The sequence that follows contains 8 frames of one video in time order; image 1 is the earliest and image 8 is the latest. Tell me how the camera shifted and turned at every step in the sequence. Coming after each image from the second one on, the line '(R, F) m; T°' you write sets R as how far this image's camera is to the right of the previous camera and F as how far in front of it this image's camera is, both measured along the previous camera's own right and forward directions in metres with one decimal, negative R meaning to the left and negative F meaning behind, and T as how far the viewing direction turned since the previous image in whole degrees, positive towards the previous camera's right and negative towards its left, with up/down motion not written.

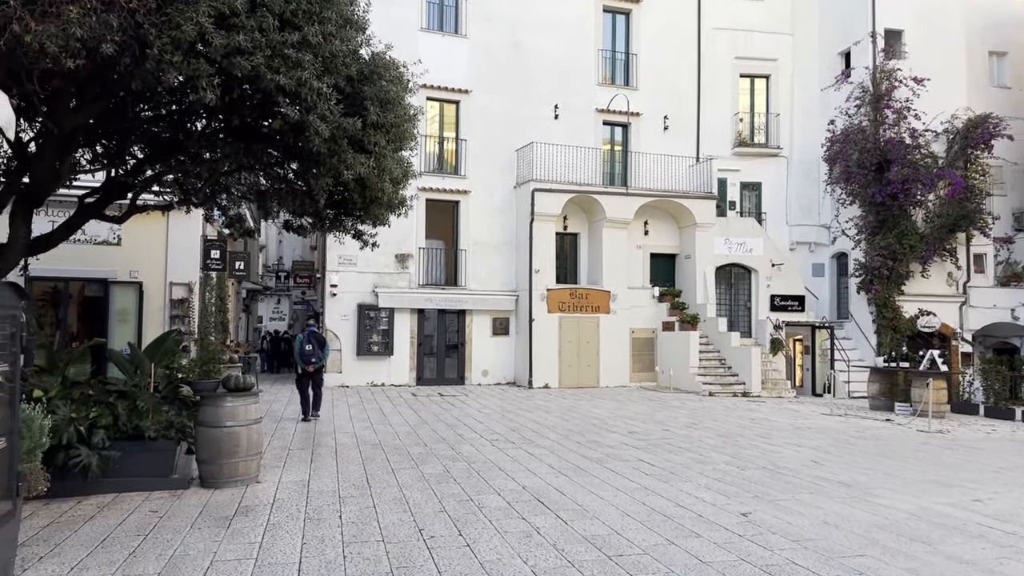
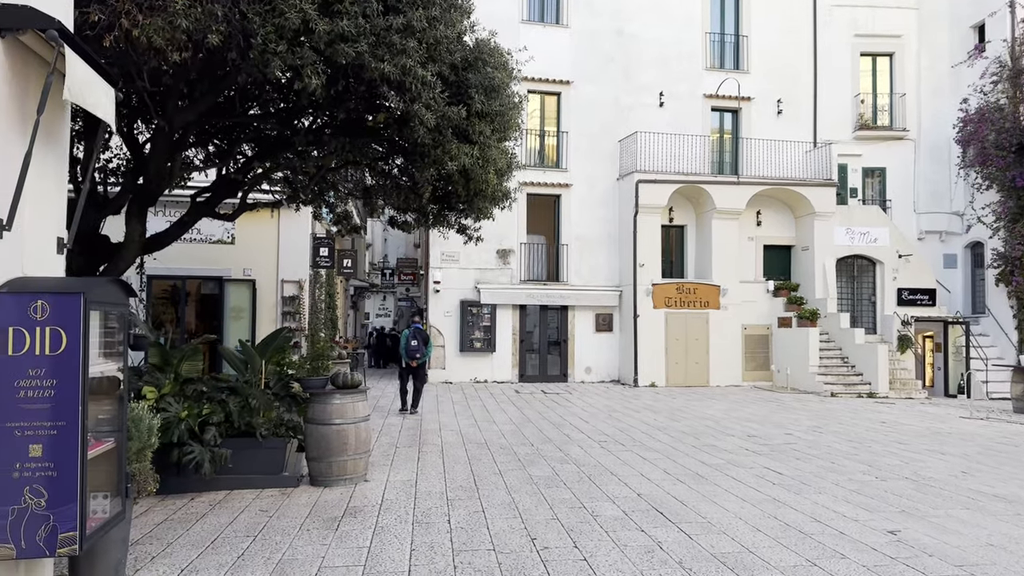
(-0.1, +0.4) m; -7°
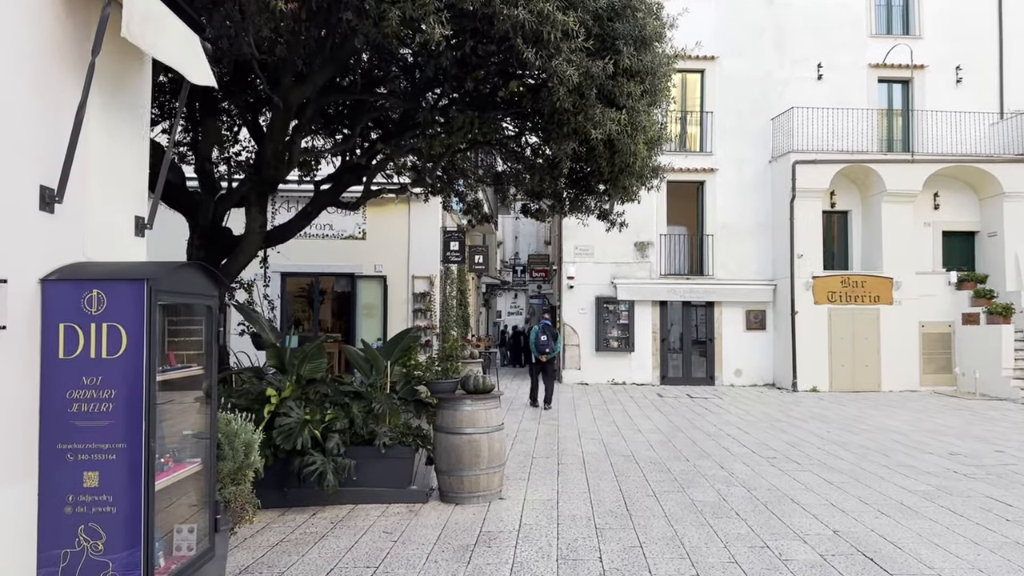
(-0.2, +1.0) m; -10°
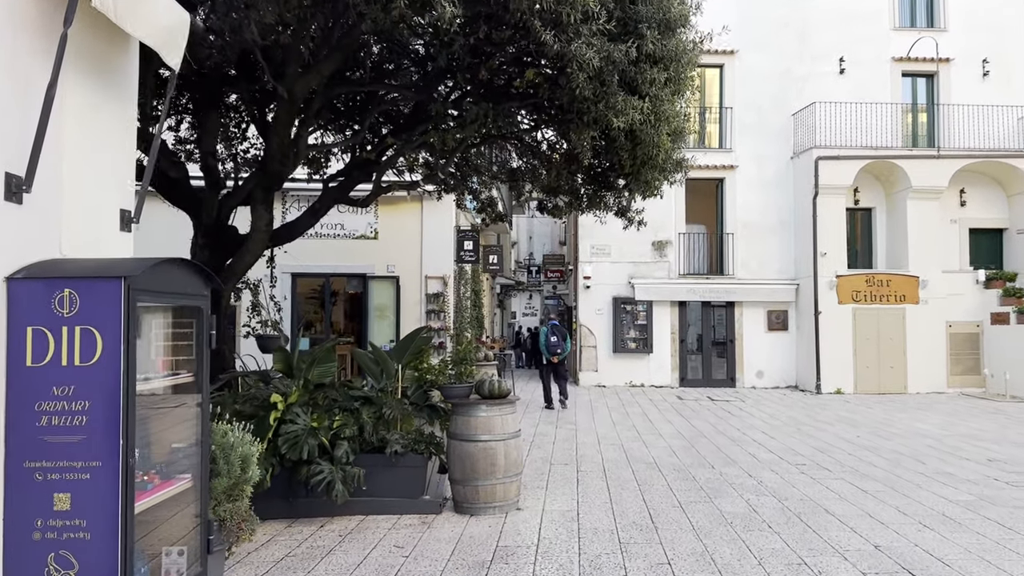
(0.0, +0.3) m; -1°
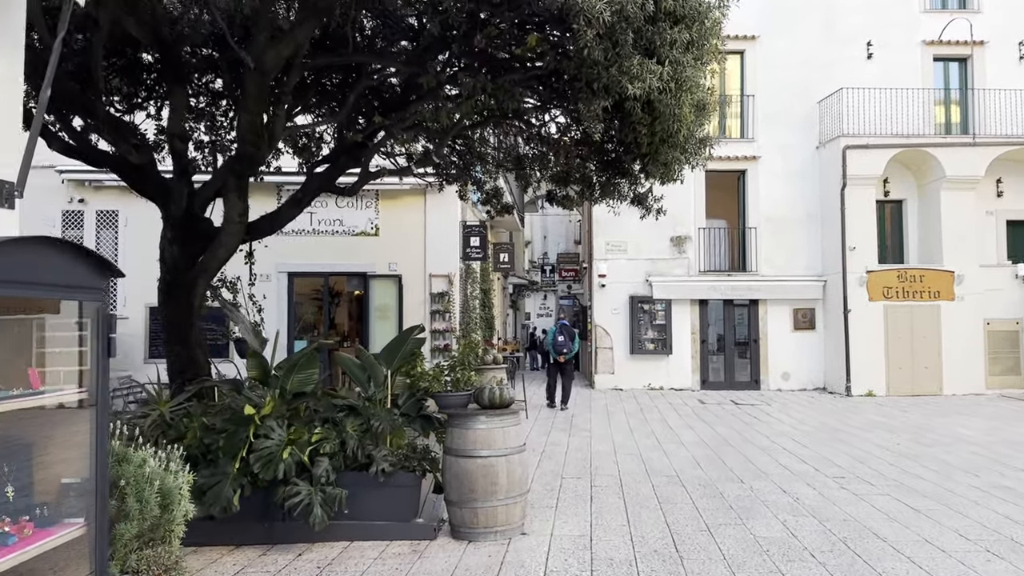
(+0.1, +0.7) m; -1°
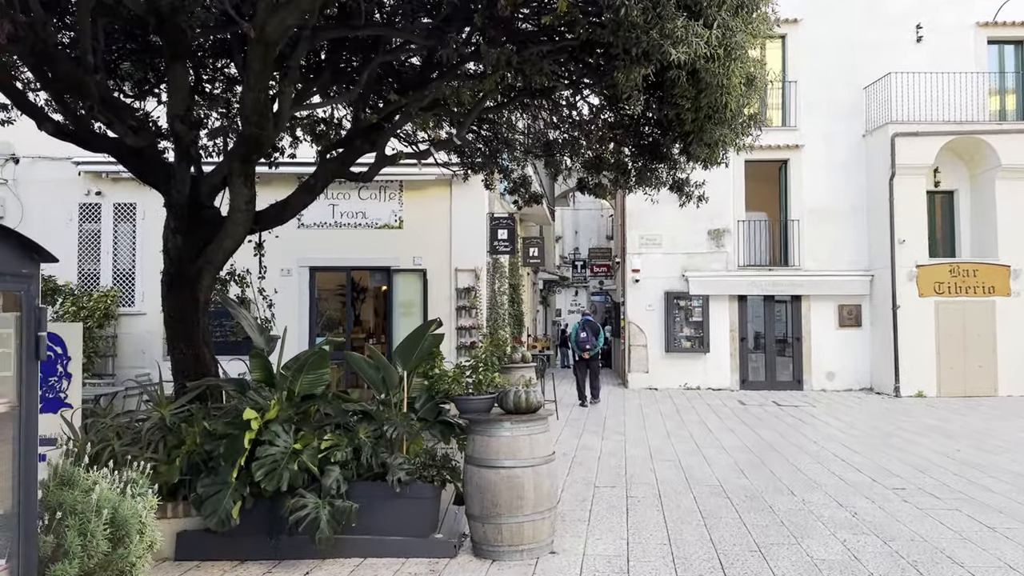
(0.0, +0.5) m; -2°
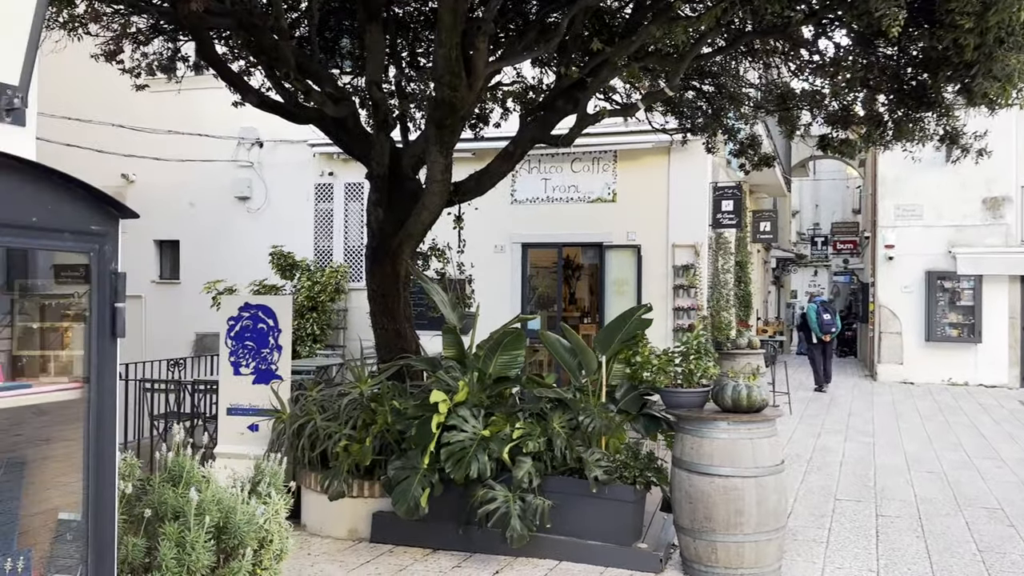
(+0.1, +0.7) m; -17°
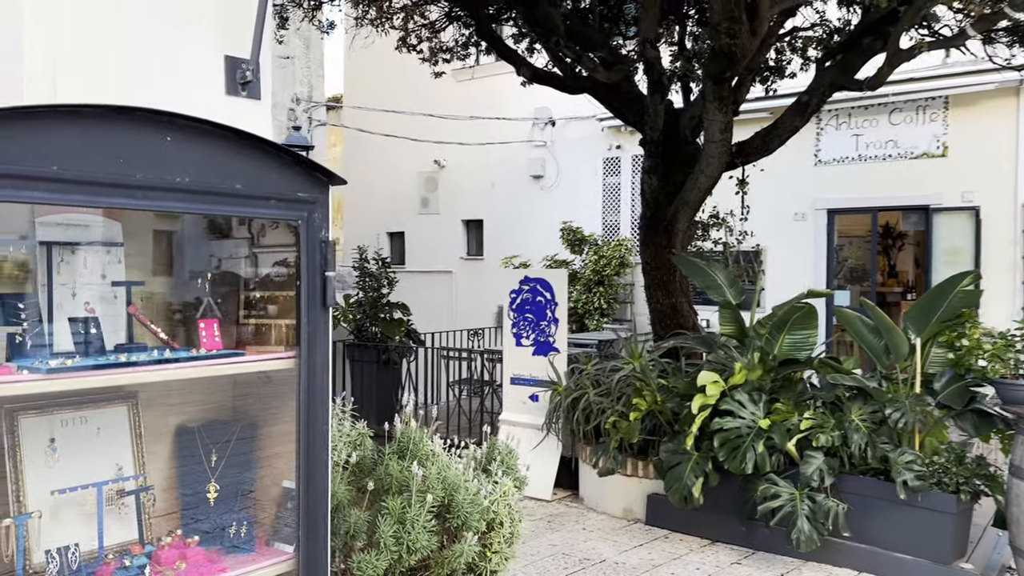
(+0.1, +0.3) m; -22°
